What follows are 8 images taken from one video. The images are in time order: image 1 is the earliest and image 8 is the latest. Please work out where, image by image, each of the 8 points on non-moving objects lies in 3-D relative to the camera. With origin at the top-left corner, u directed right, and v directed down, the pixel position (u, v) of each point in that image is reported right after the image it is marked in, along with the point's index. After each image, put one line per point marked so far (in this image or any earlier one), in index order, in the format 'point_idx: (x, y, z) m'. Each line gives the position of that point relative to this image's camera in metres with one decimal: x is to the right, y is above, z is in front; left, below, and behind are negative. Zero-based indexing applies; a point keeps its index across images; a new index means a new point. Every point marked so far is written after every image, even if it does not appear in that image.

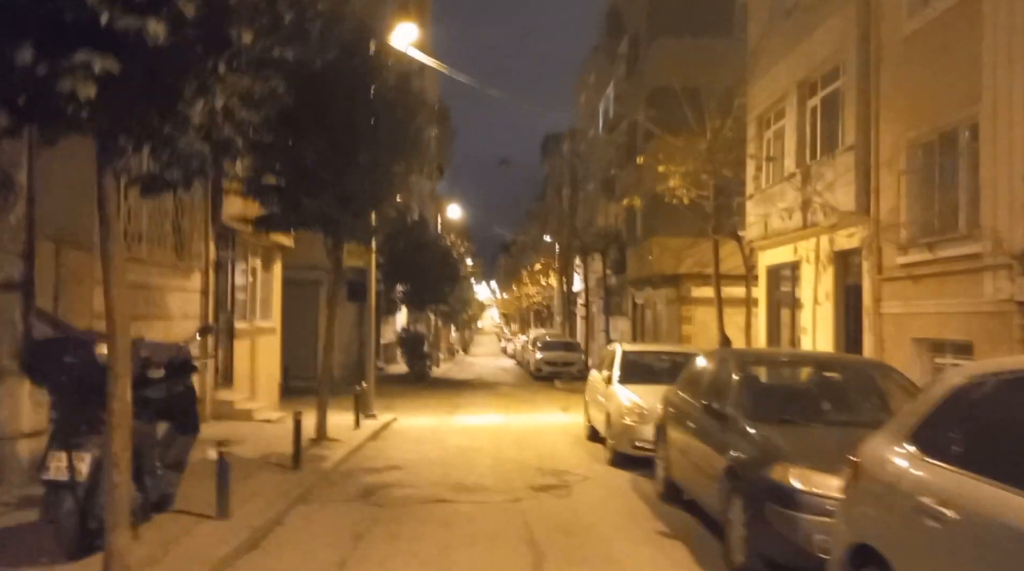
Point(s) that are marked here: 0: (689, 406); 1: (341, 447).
0: (+1.7, -1.1, +9.2) m
1: (-2.4, -2.3, +13.6) m
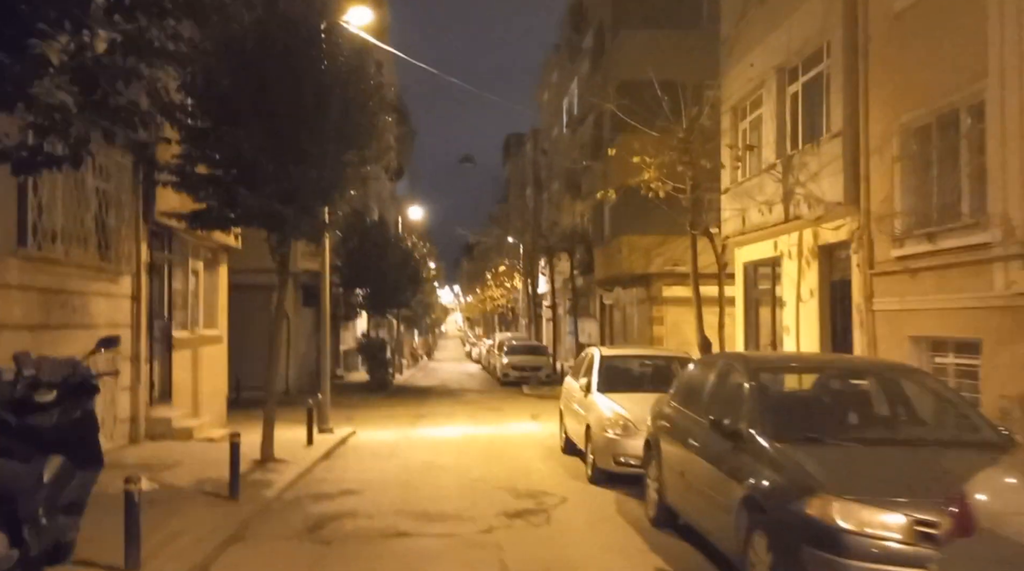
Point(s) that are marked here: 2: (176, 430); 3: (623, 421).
0: (+1.4, -1.1, +7.9) m
1: (-2.8, -2.3, +12.2) m
2: (-5.2, -2.2, +15.1) m
3: (+1.2, -1.5, +11.0) m
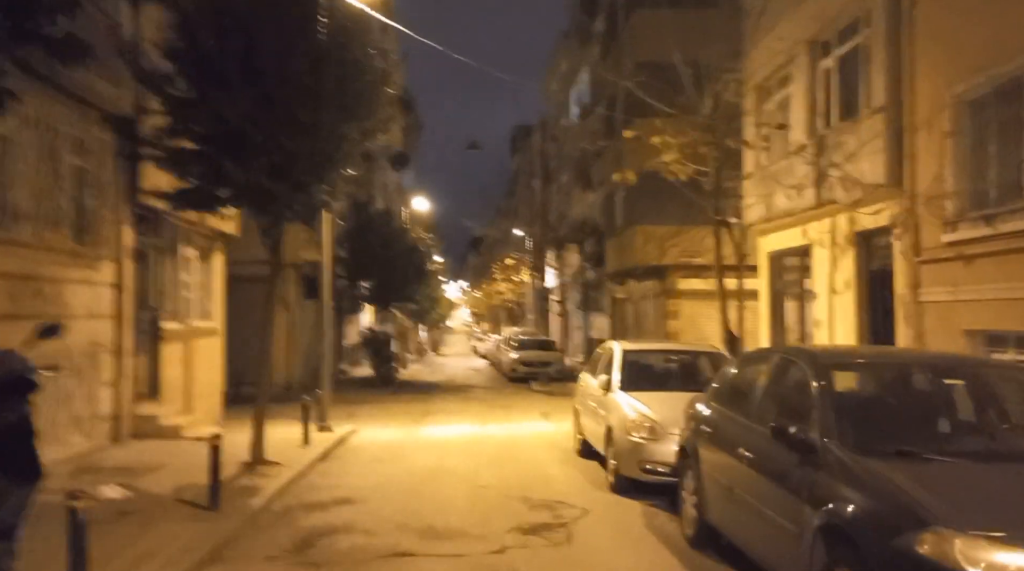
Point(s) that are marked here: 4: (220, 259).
0: (+1.5, -1.0, +6.8) m
1: (-2.6, -2.1, +11.1) m
2: (-5.0, -2.1, +14.0) m
3: (+1.4, -1.4, +9.9) m
4: (-5.7, +0.5, +19.0) m
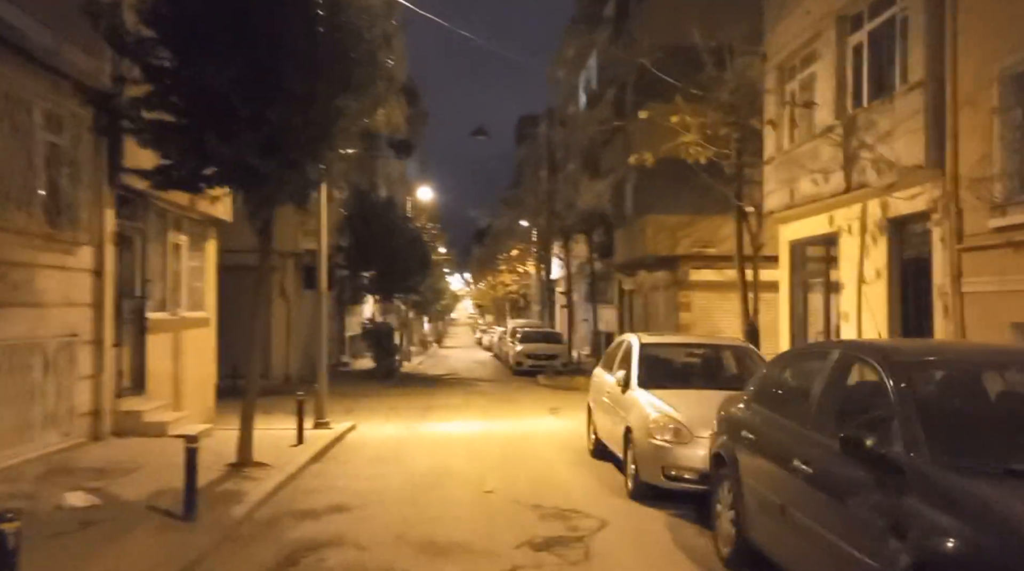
0: (+1.6, -0.9, +5.9) m
1: (-2.5, -2.0, +10.2) m
2: (-4.9, -1.9, +13.1) m
3: (+1.5, -1.3, +9.0) m
4: (-5.5, +0.7, +18.0) m
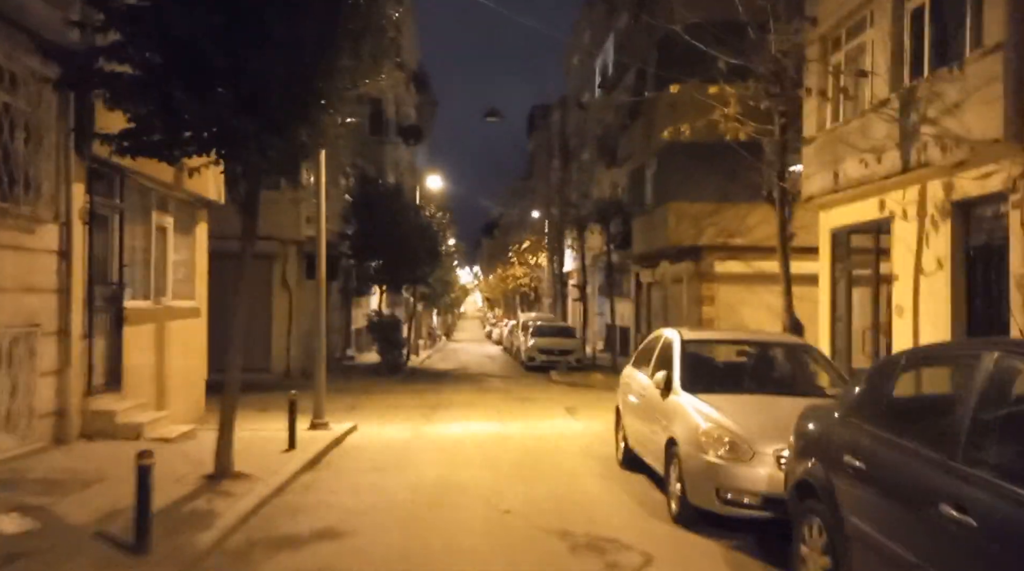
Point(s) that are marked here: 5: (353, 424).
0: (+1.8, -0.8, +4.4) m
1: (-2.3, -1.8, +8.7) m
2: (-4.7, -1.7, +11.7) m
3: (+1.7, -1.2, +7.5) m
4: (-5.3, +1.0, +16.6) m
5: (-2.6, -2.3, +16.0) m
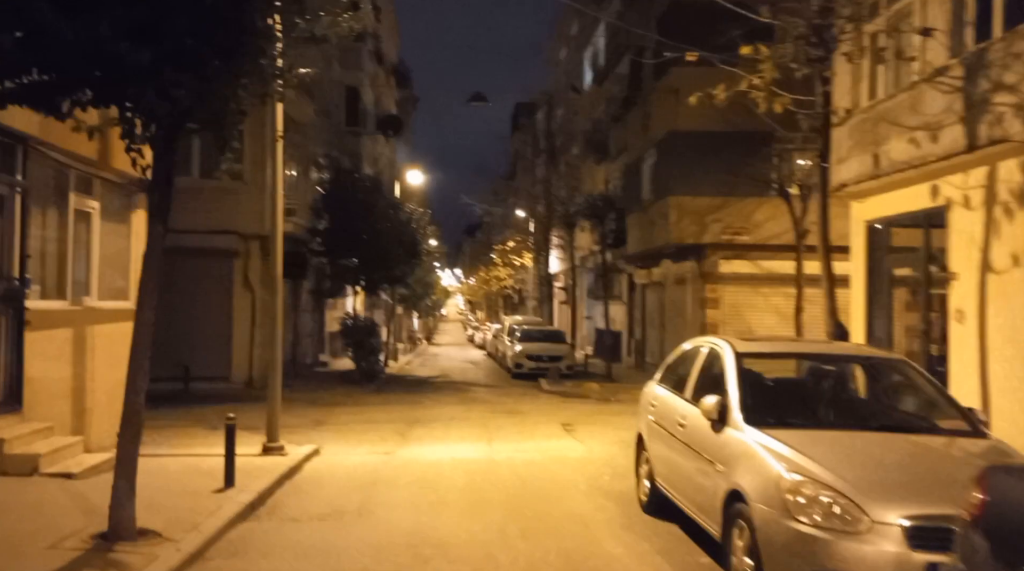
0: (+1.9, -0.7, +2.1) m
1: (-2.3, -1.8, +6.4) m
2: (-4.7, -1.6, +9.2) m
3: (+1.7, -1.1, +5.2) m
4: (-5.4, +1.0, +14.2) m
5: (-2.7, -2.2, +13.6) m
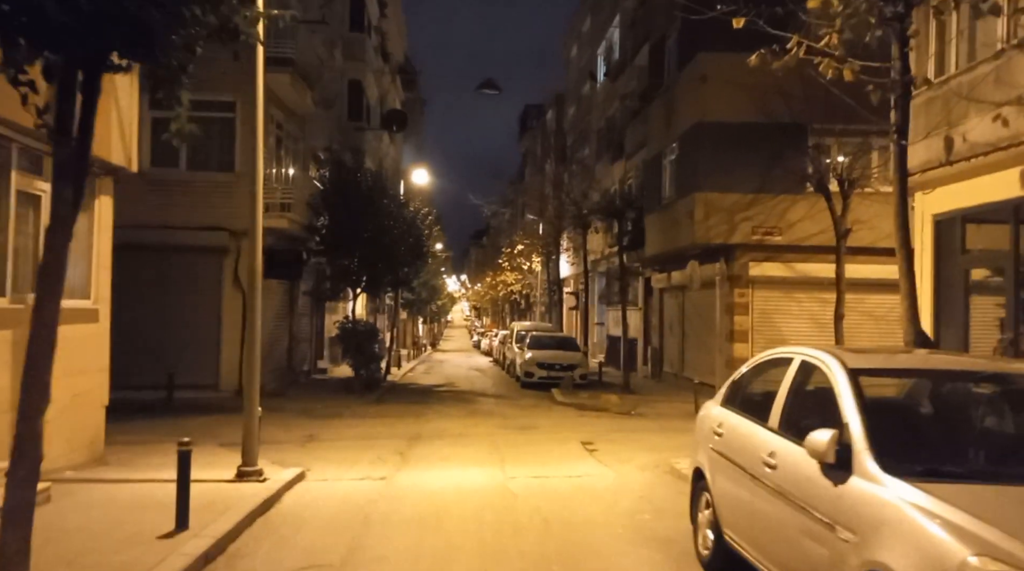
0: (+2.0, -0.7, +0.2) m
1: (-2.2, -1.7, +4.5) m
2: (-4.5, -1.6, +7.4) m
3: (+1.8, -1.1, +3.3) m
4: (-5.2, +1.0, +12.3) m
5: (-2.5, -2.2, +11.7) m
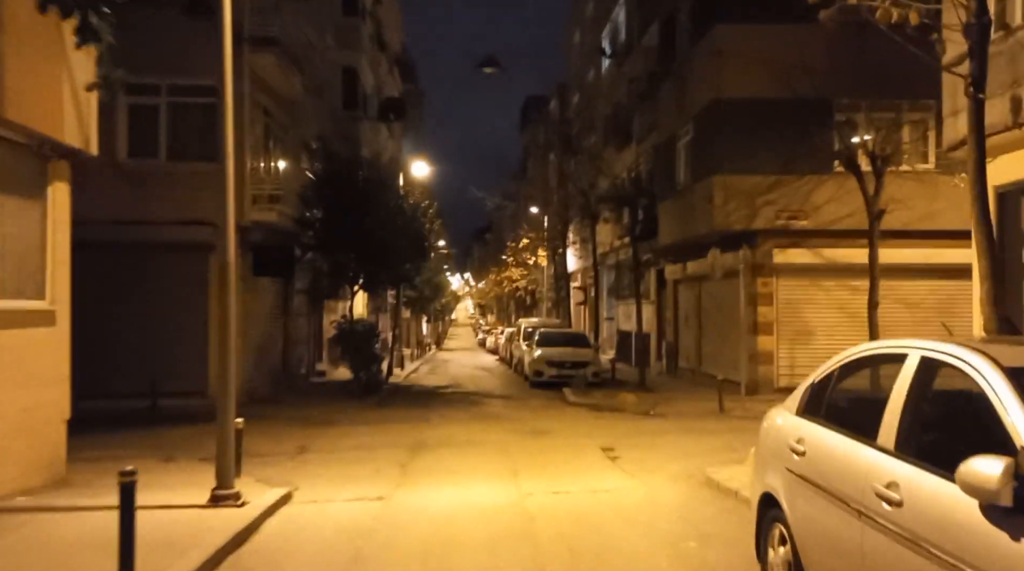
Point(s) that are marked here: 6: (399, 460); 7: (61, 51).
0: (+2.1, -0.5, -1.3) m
1: (-2.0, -1.7, +3.0) m
2: (-4.4, -1.6, +5.9) m
3: (+1.9, -0.9, +1.8) m
4: (-5.1, +1.0, +10.9) m
5: (-2.4, -2.1, +10.3) m
6: (-1.5, -2.3, +12.6) m
7: (-4.8, +2.5, +10.5) m
